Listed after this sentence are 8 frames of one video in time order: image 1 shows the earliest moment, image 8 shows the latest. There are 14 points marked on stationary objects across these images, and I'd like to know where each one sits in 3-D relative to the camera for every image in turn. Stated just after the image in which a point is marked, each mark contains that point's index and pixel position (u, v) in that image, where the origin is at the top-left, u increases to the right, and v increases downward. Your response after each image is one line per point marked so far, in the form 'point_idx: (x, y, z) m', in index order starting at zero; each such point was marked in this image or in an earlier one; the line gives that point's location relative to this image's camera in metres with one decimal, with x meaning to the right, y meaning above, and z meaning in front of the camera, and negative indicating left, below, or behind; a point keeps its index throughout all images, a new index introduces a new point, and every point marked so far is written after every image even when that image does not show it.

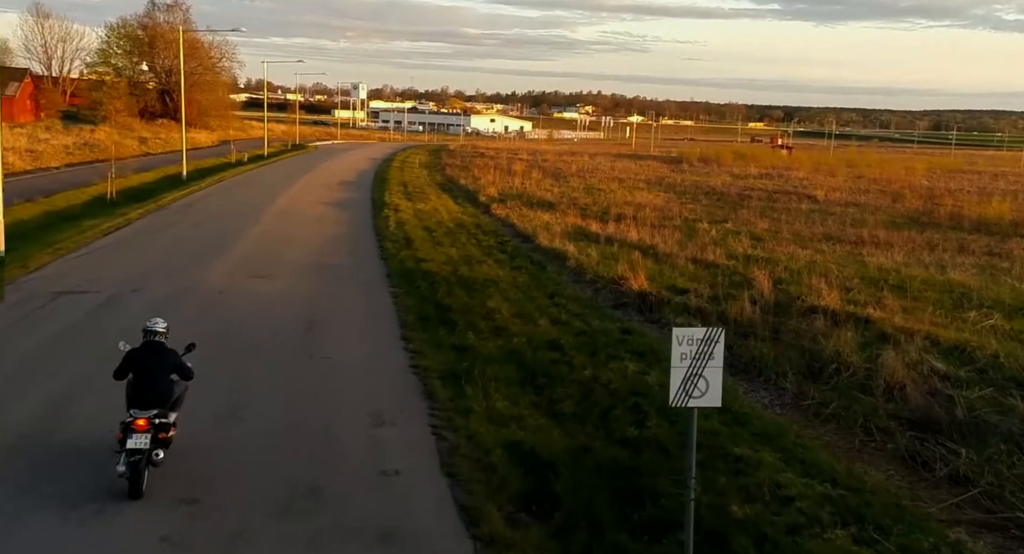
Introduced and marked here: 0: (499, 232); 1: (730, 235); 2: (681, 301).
0: (-0.3, +0.9, +19.3) m
1: (+4.4, +0.8, +19.7) m
2: (+1.9, -0.3, +11.2) m
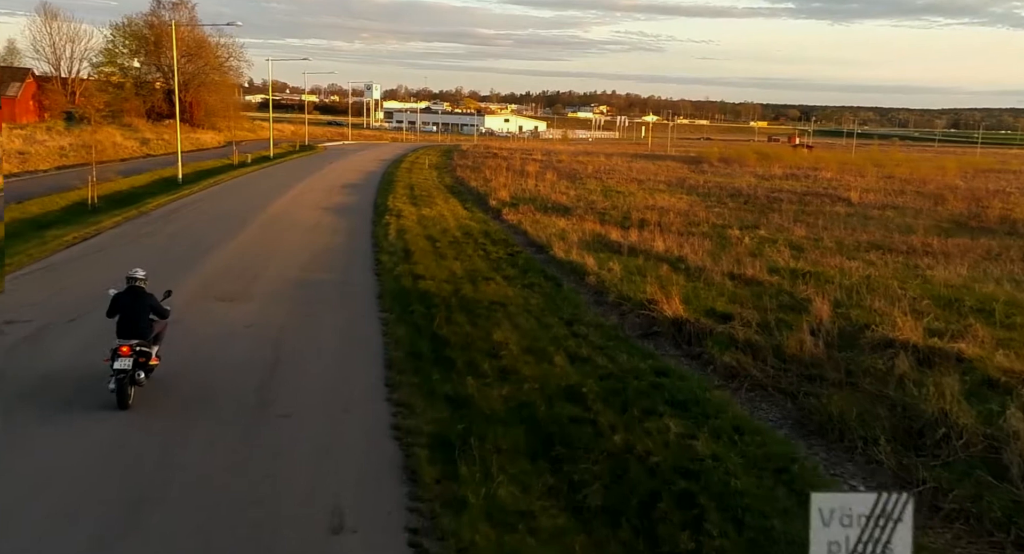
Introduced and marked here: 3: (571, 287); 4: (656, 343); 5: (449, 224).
0: (0.0, +0.6, +17.5) m
1: (+4.6, +0.6, +17.7) m
2: (+2.0, -0.5, +9.4) m
3: (+0.8, -0.1, +12.6) m
4: (+1.4, -0.6, +9.5) m
5: (-1.3, +1.1, +19.9) m
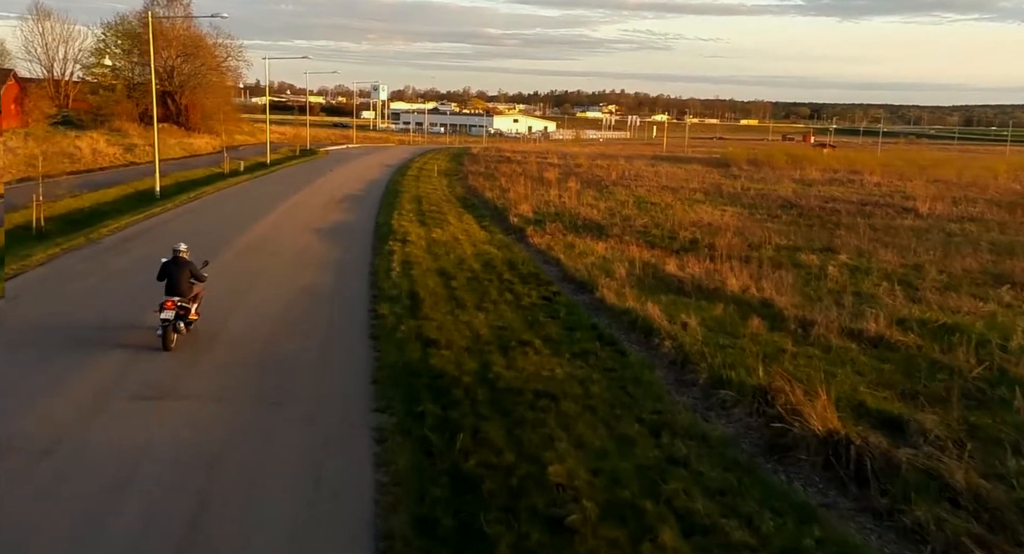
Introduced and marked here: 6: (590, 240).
0: (+0.4, 0.0, +14.0) m
1: (+5.1, 0.0, +14.3) m
2: (+2.4, -1.1, +5.9) m
3: (+1.2, -0.7, +9.2) m
4: (+1.8, -1.2, +6.1) m
5: (-0.8, +0.5, +16.5) m
6: (+1.4, +0.7, +18.3) m
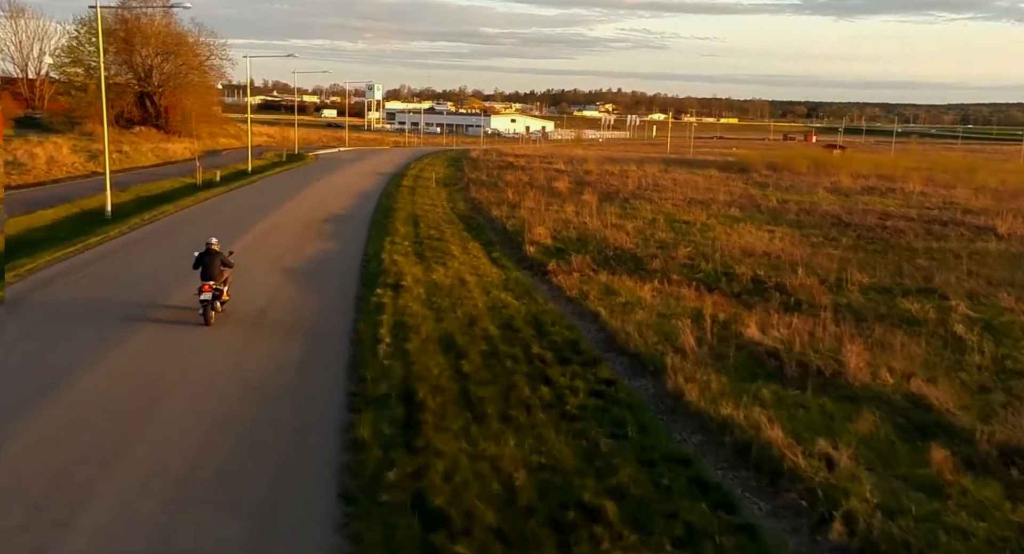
0: (+0.7, -0.7, +10.3) m
1: (+5.4, -0.7, +10.6) m
2: (+2.8, -1.8, +2.2) m
3: (+1.5, -1.5, +5.5) m
4: (+2.2, -2.0, +2.4) m
5: (-0.5, -0.3, +12.8) m
6: (+1.7, -0.1, +14.6) m
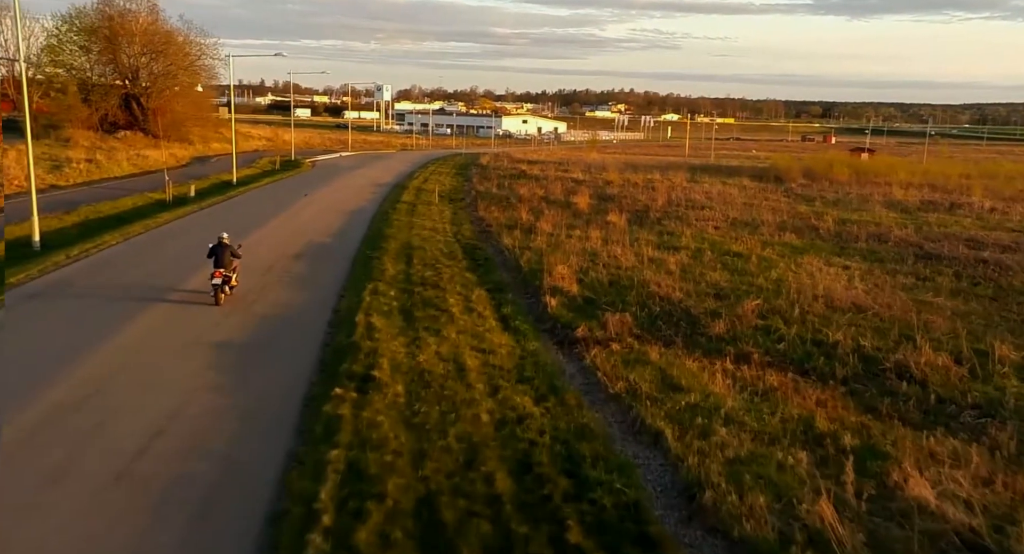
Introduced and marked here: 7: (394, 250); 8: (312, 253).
0: (+0.9, -1.6, +6.3) m
1: (+5.5, -1.6, +6.5) m
2: (+2.8, -2.7, -1.9) m
3: (+1.6, -2.3, +1.4) m
4: (+2.2, -2.8, -1.7) m
5: (-0.3, -1.1, +8.7) m
6: (+1.9, -0.9, +10.5) m
7: (-2.2, +0.5, +18.6) m
8: (-3.8, +0.5, +18.4) m
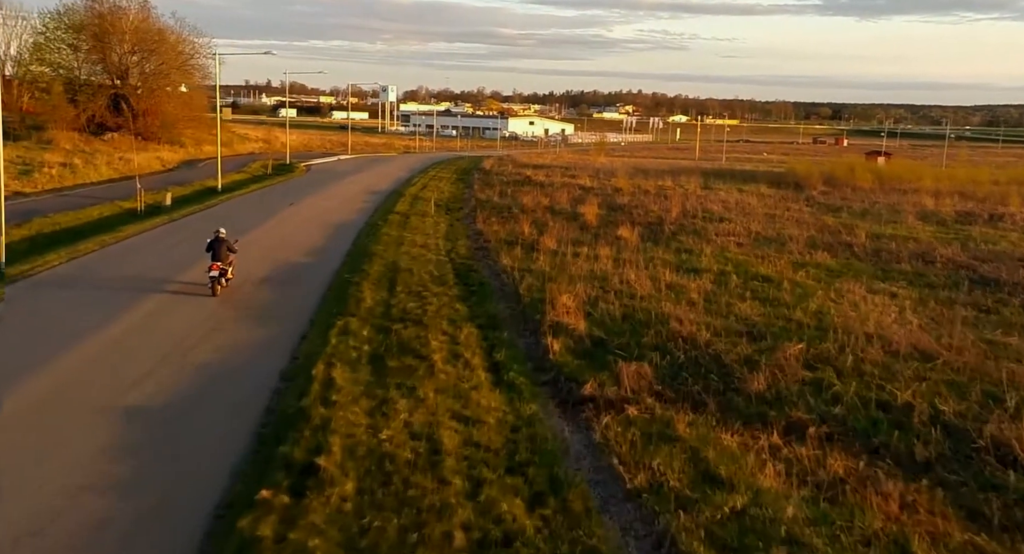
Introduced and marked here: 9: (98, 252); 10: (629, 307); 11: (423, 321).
0: (+0.8, -2.0, +4.0) m
1: (+5.4, -2.0, +4.2) m
2: (+2.7, -3.1, -4.1) m
3: (+1.5, -2.8, -0.9) m
4: (+2.0, -3.3, -4.0) m
5: (-0.4, -1.5, +6.5) m
6: (+1.8, -1.4, +8.2) m
7: (-2.3, +0.1, +16.3) m
8: (-3.8, 0.0, +16.2) m
9: (-7.9, +0.5, +18.6) m
10: (+1.7, -0.4, +13.8) m
11: (-1.1, -0.5, +12.7) m
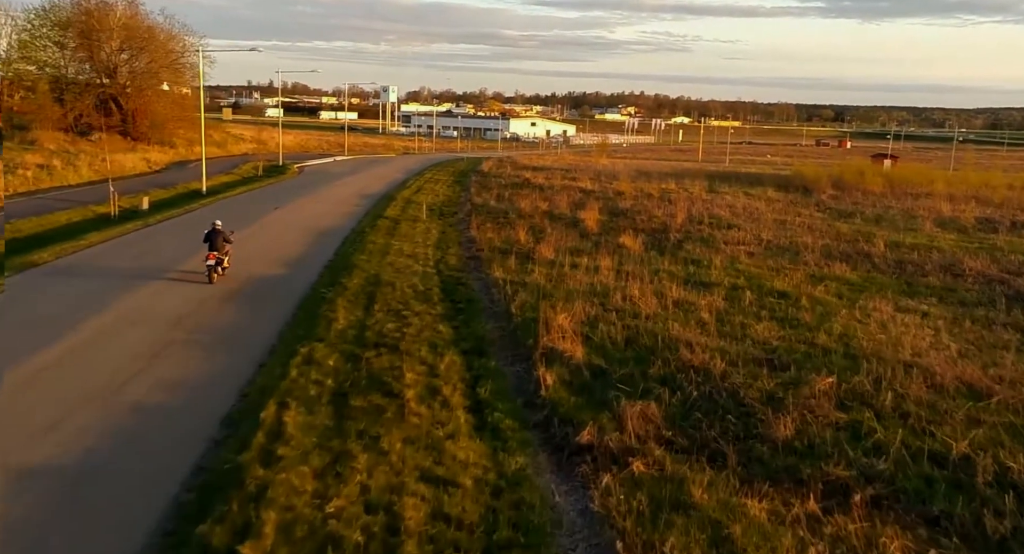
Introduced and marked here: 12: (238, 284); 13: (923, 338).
0: (+0.6, -2.2, +2.5) m
1: (+5.3, -2.3, +2.7) m
2: (+2.5, -3.3, -5.6) m
3: (+1.3, -3.0, -2.3) m
4: (+1.9, -3.5, -5.4) m
5: (-0.5, -1.8, +5.0) m
6: (+1.7, -1.6, +6.8) m
7: (-2.4, -0.2, +14.9) m
8: (-3.9, -0.2, +14.7) m
9: (-8.0, +0.3, +17.1) m
10: (+1.5, -0.6, +12.3) m
11: (-1.3, -0.8, +11.2) m
12: (-4.3, -0.1, +15.3) m
13: (+5.2, -0.8, +12.4) m
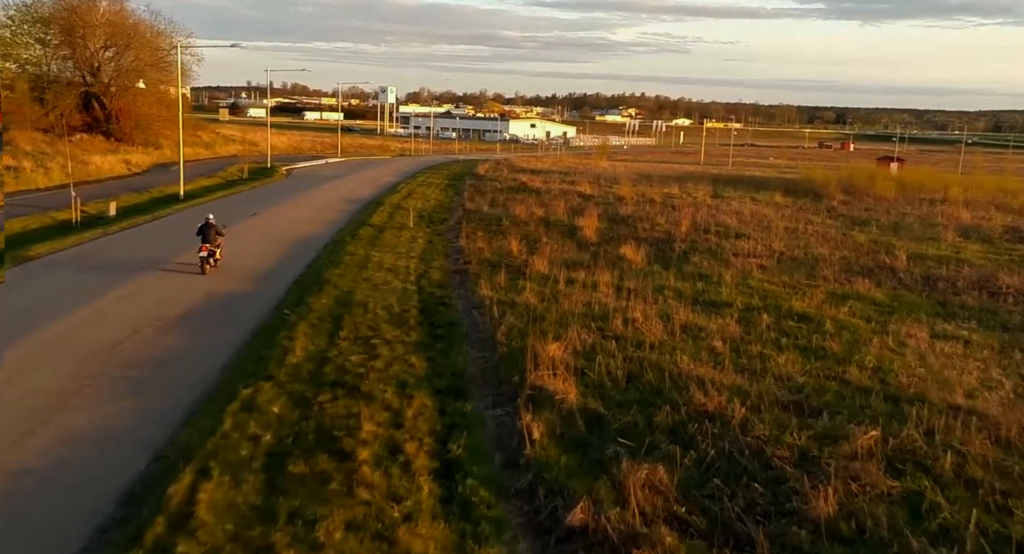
0: (+0.4, -2.5, +0.8) m
1: (+5.1, -2.5, +1.0) m
2: (+2.3, -3.6, -7.3) m
3: (+1.1, -3.2, -4.0) m
4: (+1.7, -3.7, -7.1) m
5: (-0.7, -2.0, +3.3) m
6: (+1.5, -1.9, +5.1) m
7: (-2.6, -0.4, +13.2) m
8: (-4.1, -0.5, +13.0) m
9: (-8.2, 0.0, +15.5) m
10: (+1.3, -0.9, +10.7) m
11: (-1.5, -1.0, +9.5) m
12: (-4.5, -0.4, +13.7) m
13: (+5.1, -1.0, +10.7) m
